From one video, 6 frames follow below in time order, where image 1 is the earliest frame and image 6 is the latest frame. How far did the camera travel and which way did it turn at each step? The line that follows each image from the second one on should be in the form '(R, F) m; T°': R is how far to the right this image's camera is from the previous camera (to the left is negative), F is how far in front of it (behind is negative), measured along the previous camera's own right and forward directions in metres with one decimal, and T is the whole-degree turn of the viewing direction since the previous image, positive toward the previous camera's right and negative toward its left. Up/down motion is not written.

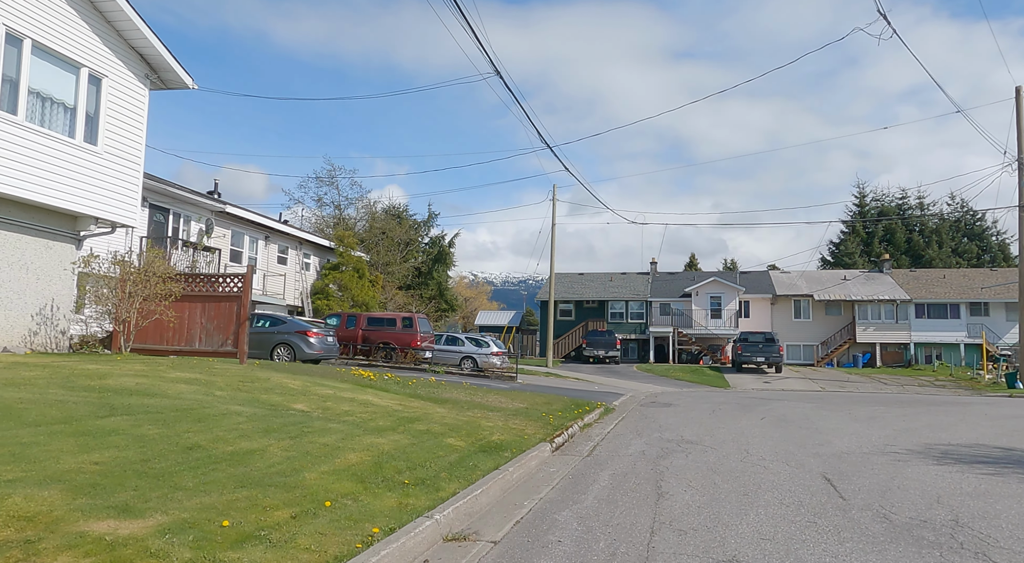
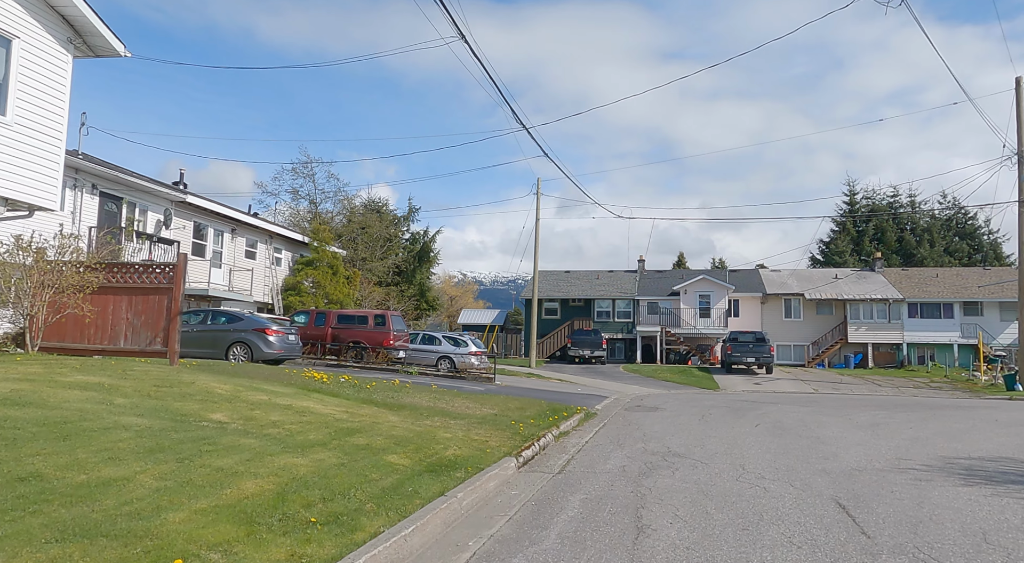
(+0.3, +1.4) m; +1°
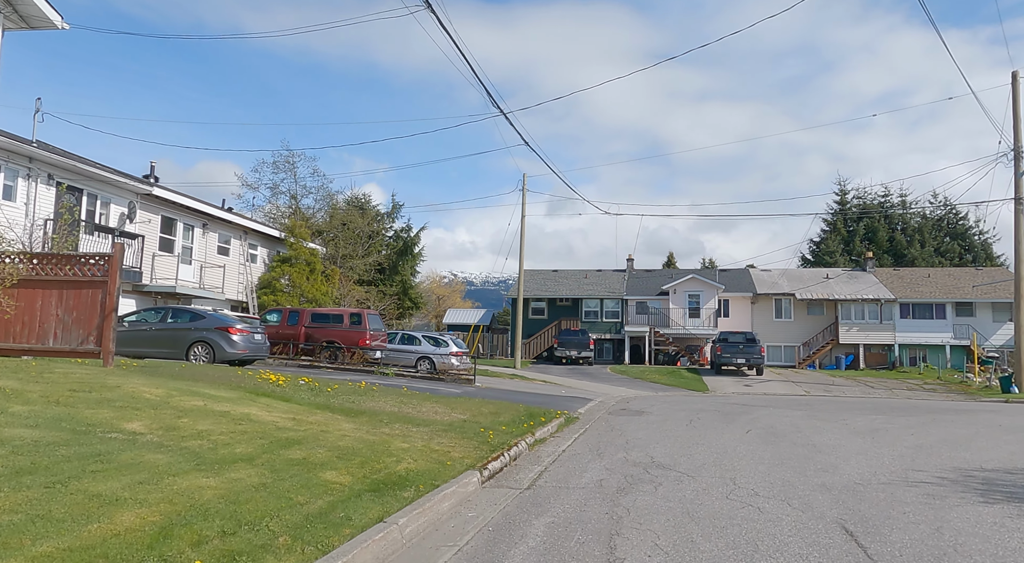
(+0.3, +1.0) m; +1°
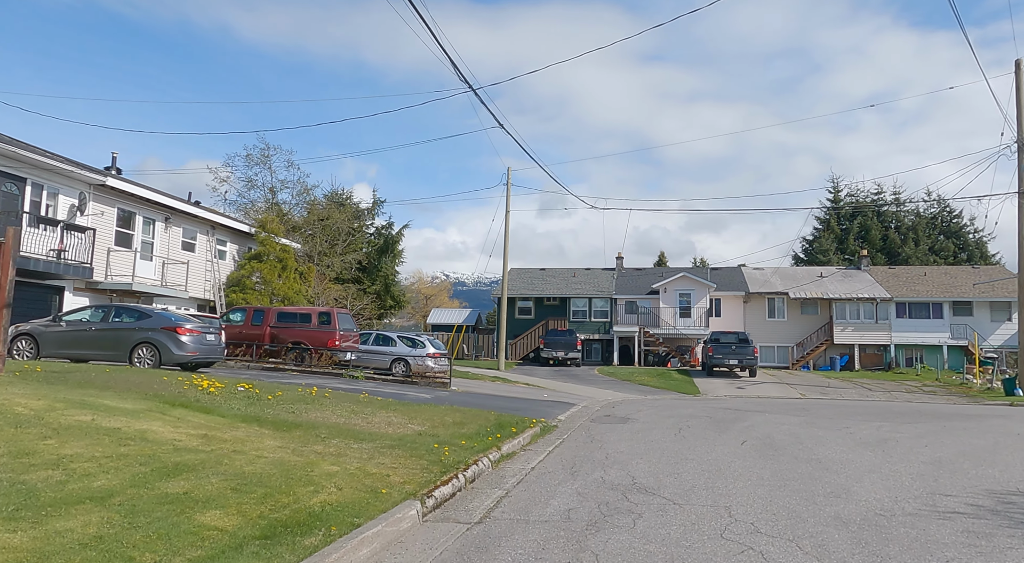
(+0.4, +1.4) m; +1°
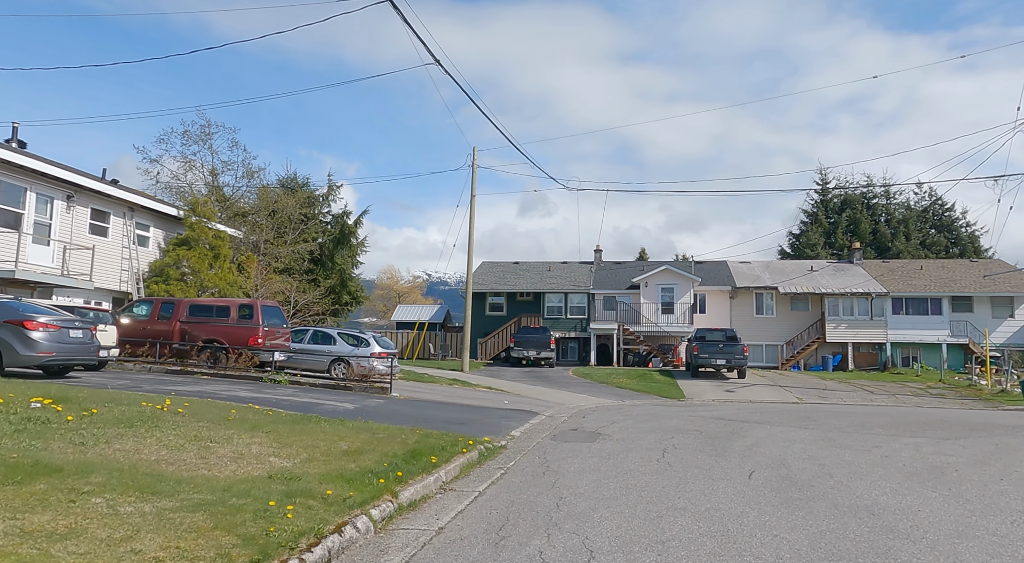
(+0.7, +3.3) m; +1°
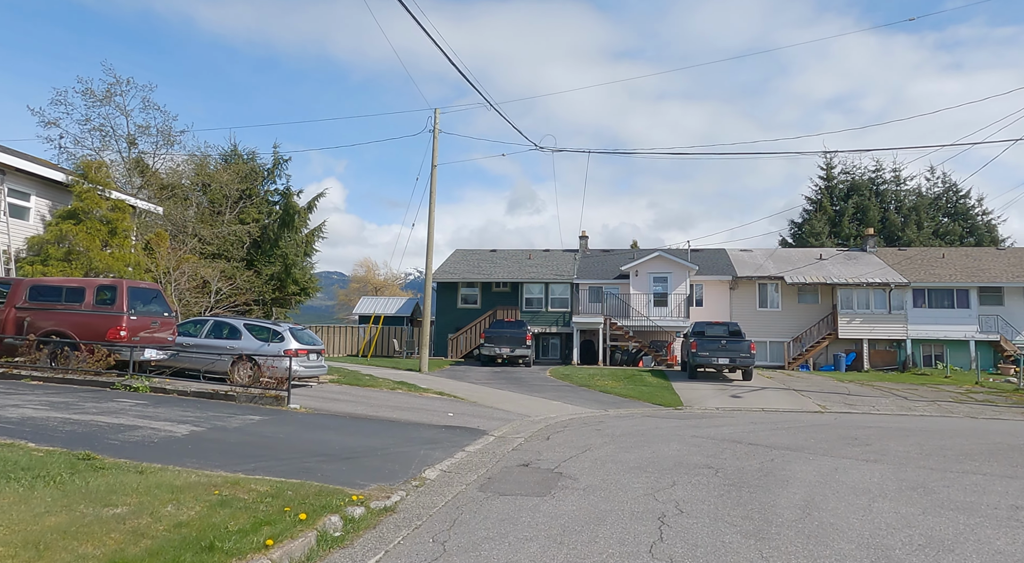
(+0.9, +4.6) m; +1°
